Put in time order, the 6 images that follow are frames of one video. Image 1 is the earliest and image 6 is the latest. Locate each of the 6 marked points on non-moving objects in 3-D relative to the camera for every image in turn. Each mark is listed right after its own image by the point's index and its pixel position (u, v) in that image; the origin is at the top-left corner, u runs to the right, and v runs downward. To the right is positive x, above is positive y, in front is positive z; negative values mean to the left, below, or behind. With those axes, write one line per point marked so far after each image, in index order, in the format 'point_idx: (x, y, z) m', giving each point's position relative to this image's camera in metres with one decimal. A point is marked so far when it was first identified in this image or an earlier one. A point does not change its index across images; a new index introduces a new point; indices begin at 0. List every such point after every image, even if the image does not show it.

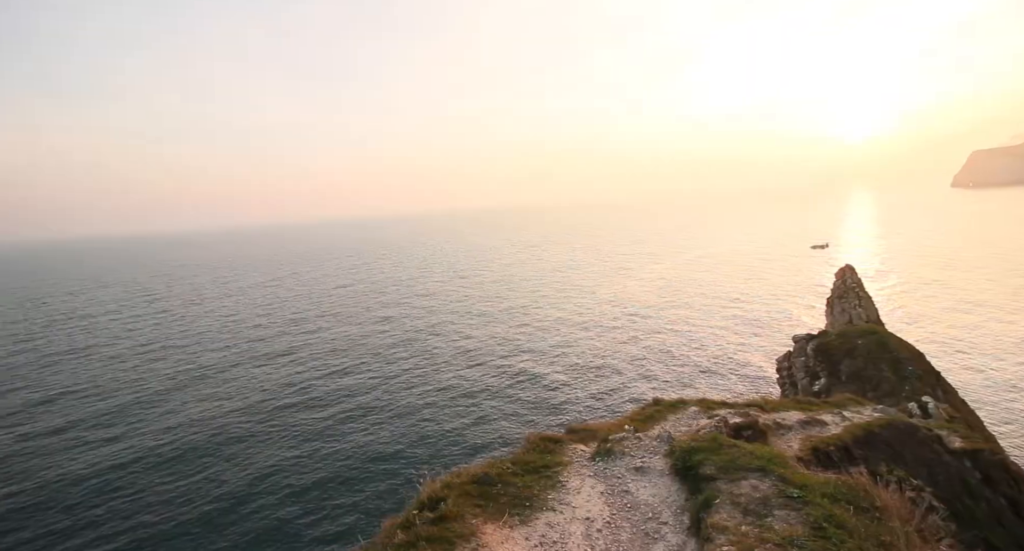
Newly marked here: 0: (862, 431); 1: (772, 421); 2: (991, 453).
0: (+12.4, -5.2, +17.5) m
1: (+9.4, -5.0, +17.8) m
2: (+17.5, -6.5, +18.6) m
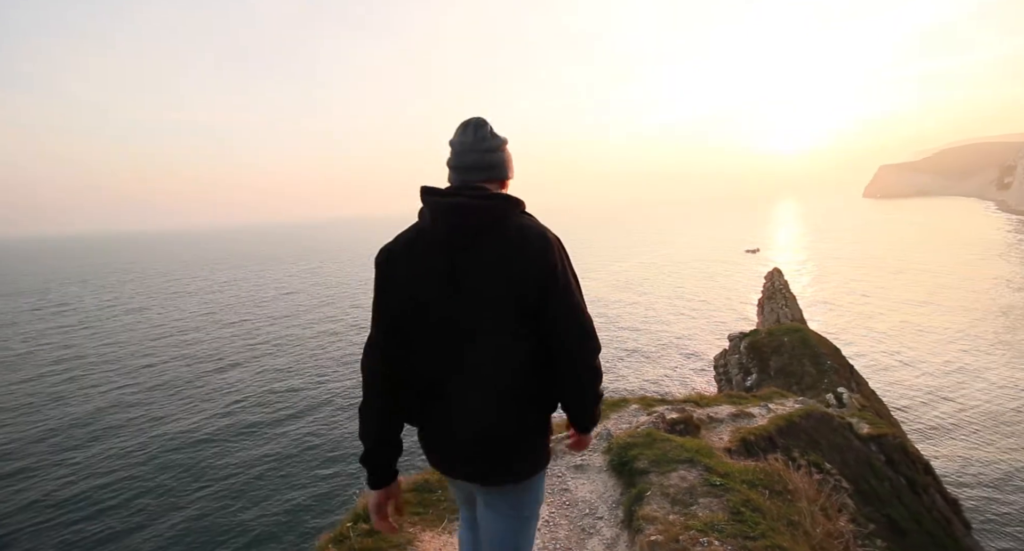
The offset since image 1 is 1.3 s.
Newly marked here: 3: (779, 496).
0: (+10.7, -5.4, +19.4) m
1: (+7.7, -5.3, +19.5) m
2: (+15.7, -6.6, +20.9) m
3: (+7.3, -5.5, +13.1) m
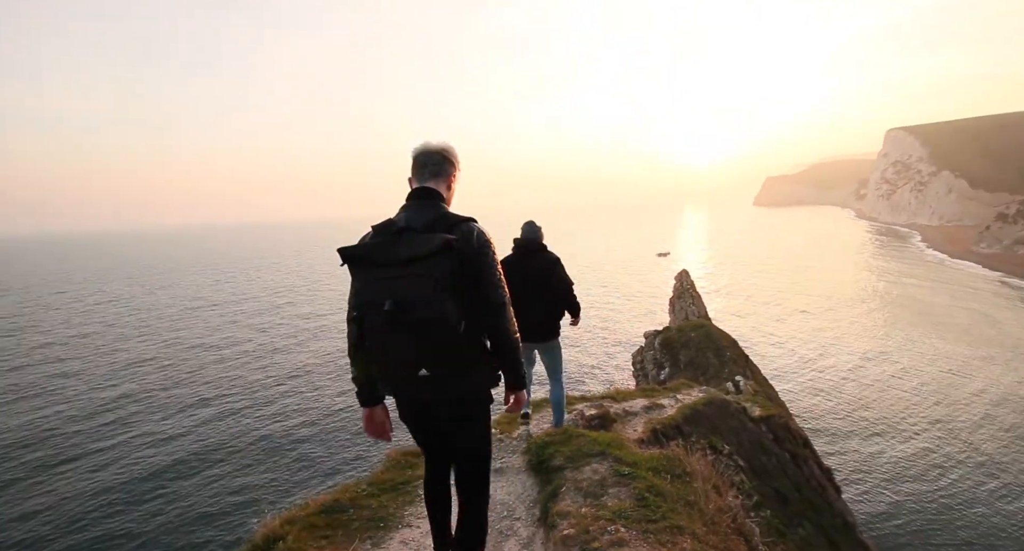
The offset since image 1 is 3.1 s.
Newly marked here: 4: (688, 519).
0: (+7.7, -5.7, +21.8) m
1: (+4.7, -5.6, +21.5) m
2: (+12.6, -6.7, +23.9) m
3: (+5.2, -5.9, +15.2) m
4: (+4.8, -5.8, +12.3) m
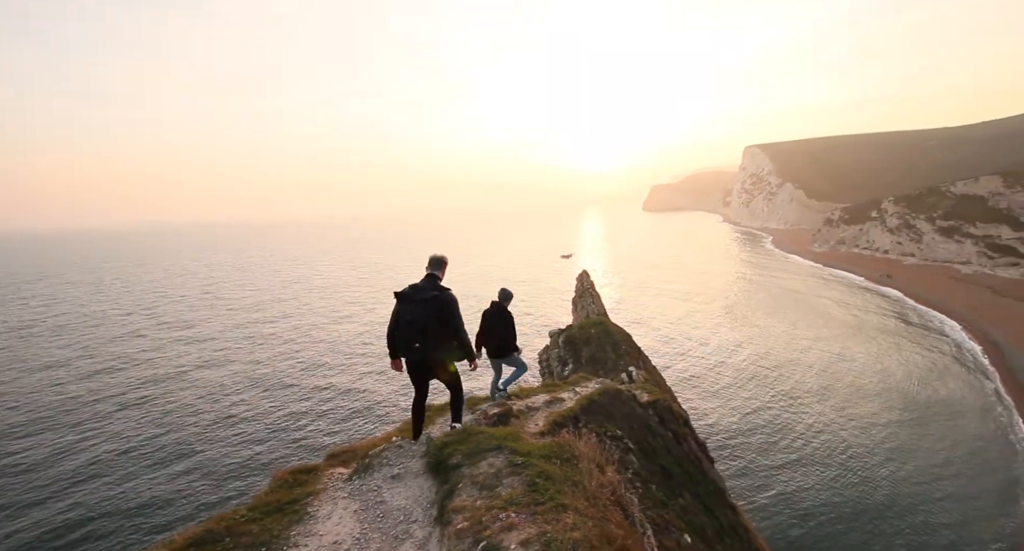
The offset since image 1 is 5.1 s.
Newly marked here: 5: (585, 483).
0: (+3.5, -5.9, +24.3) m
1: (+0.5, -6.0, +23.6) m
2: (+8.1, -6.7, +27.0) m
3: (+1.8, -6.3, +17.4) m
4: (+1.8, -6.3, +14.4) m
5: (+2.3, -6.8, +16.4) m
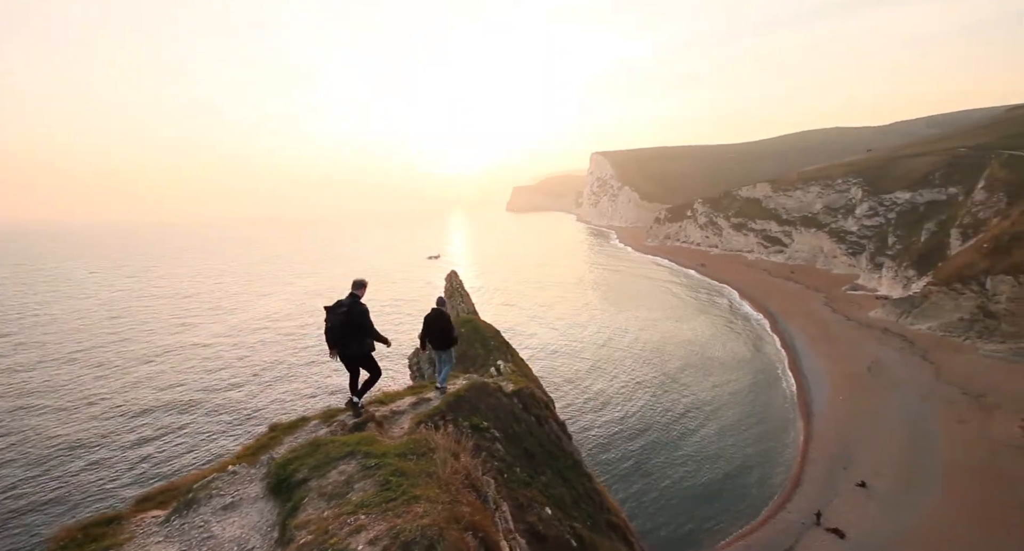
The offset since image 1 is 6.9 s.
0: (-3.0, -6.0, +25.6) m
1: (-5.7, -6.3, +24.3) m
2: (+0.9, -6.6, +29.2) m
3: (-3.2, -6.5, +18.5) m
4: (-2.6, -6.5, +15.6) m
5: (-2.5, -6.9, +17.7) m
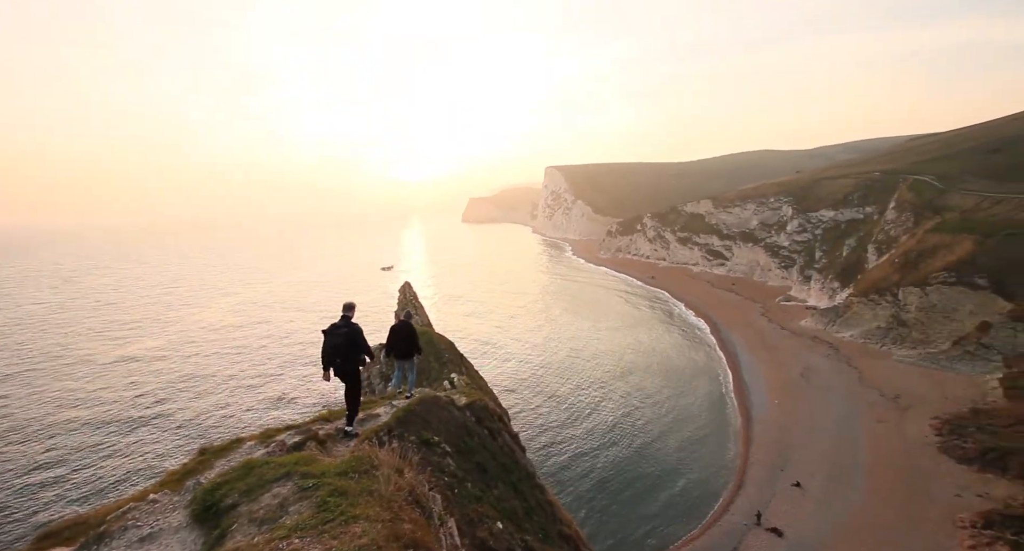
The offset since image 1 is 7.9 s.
0: (-5.4, -6.7, +25.2) m
1: (-8.1, -6.9, +23.8) m
2: (-1.8, -7.2, +29.1) m
3: (-5.1, -7.0, +18.1) m
4: (-4.3, -6.9, +15.3) m
5: (-4.3, -7.4, +17.4) m
